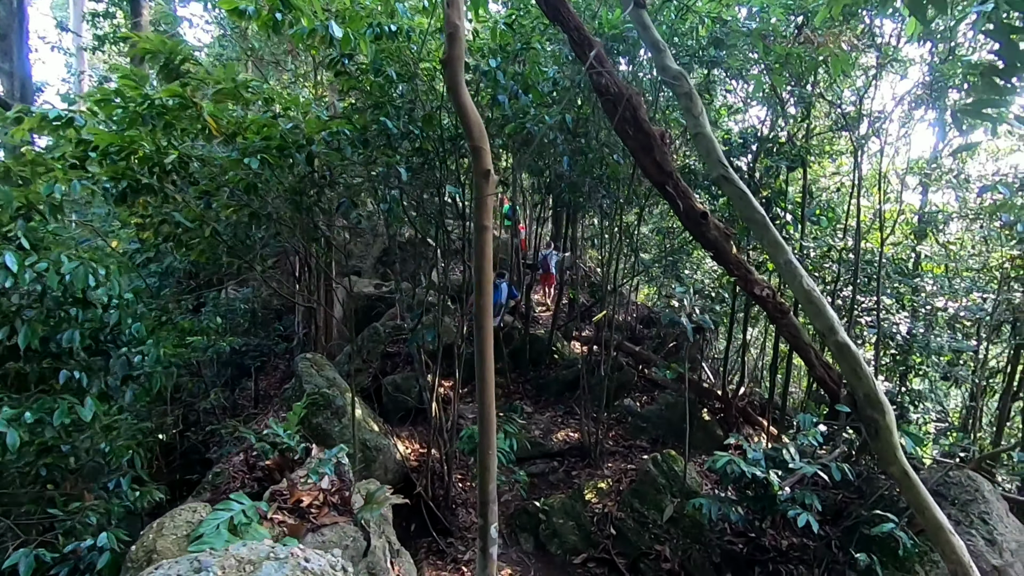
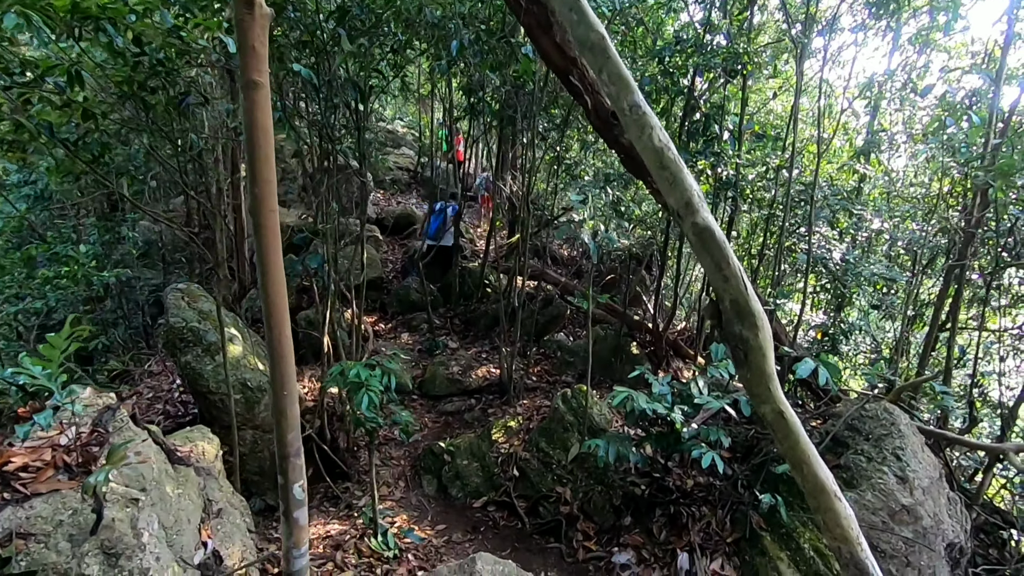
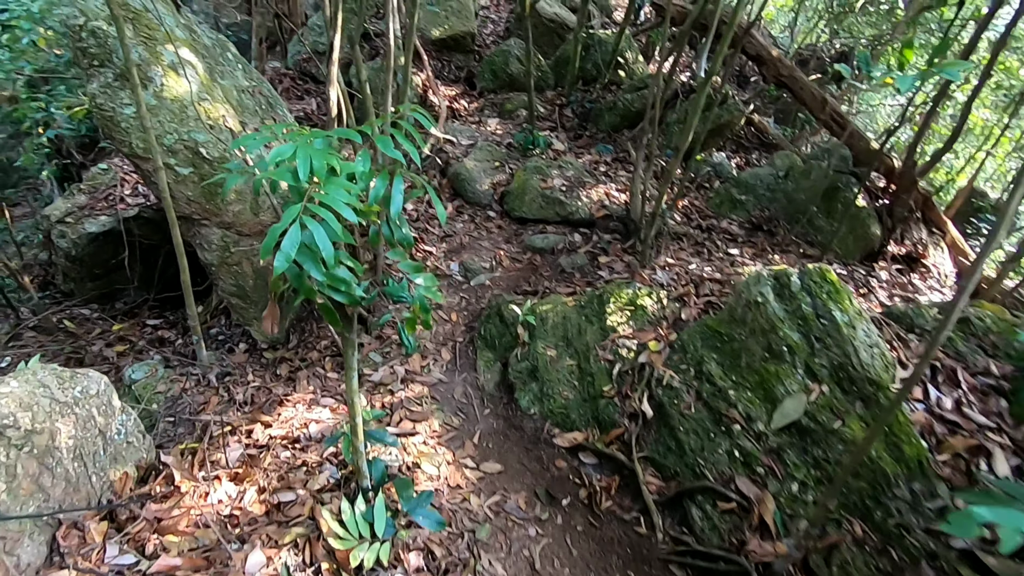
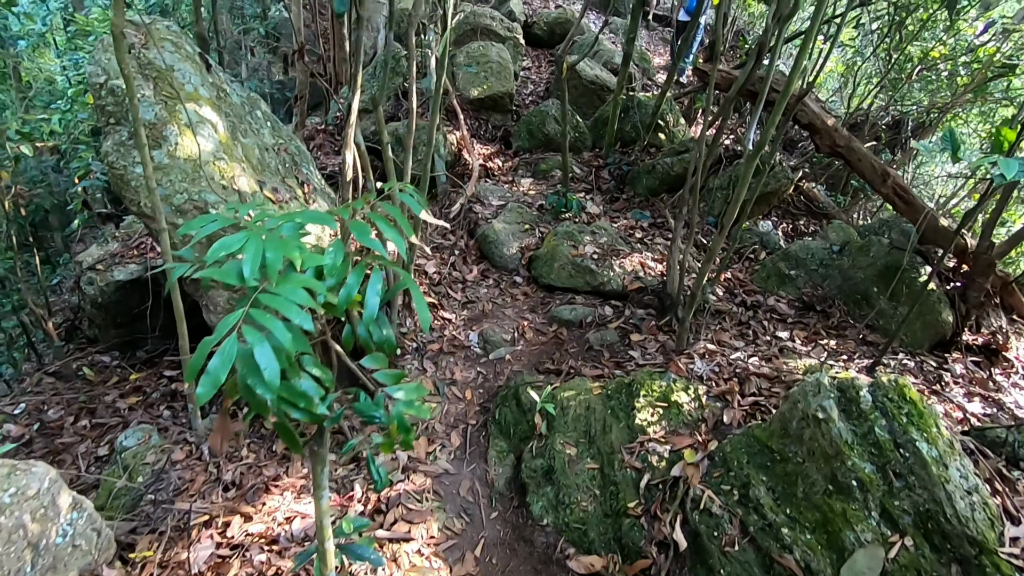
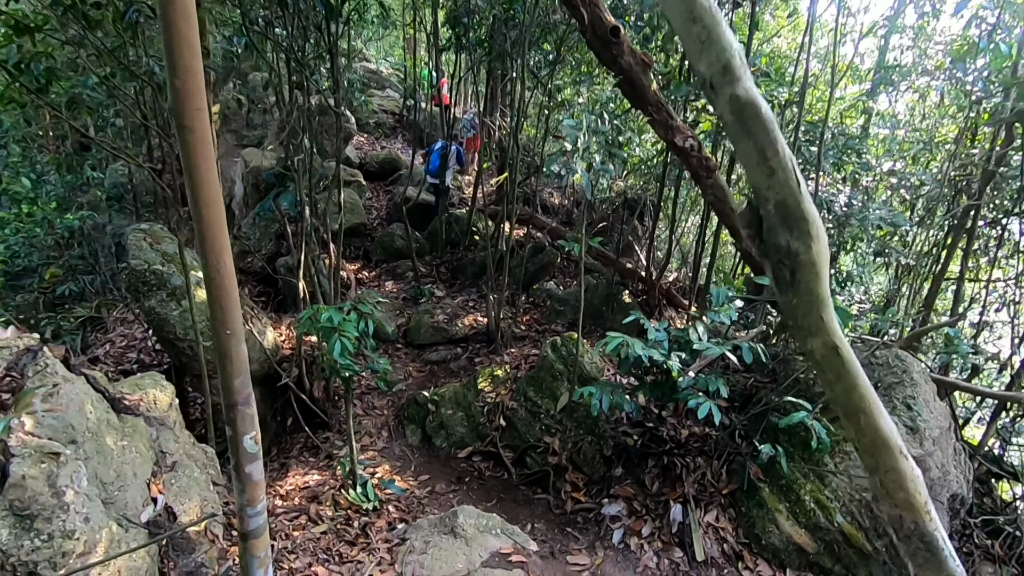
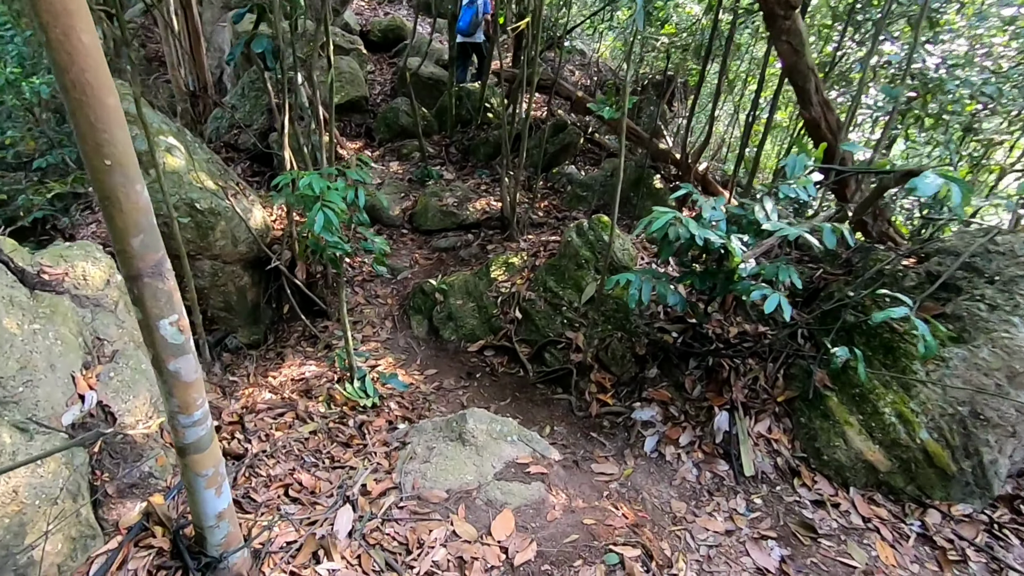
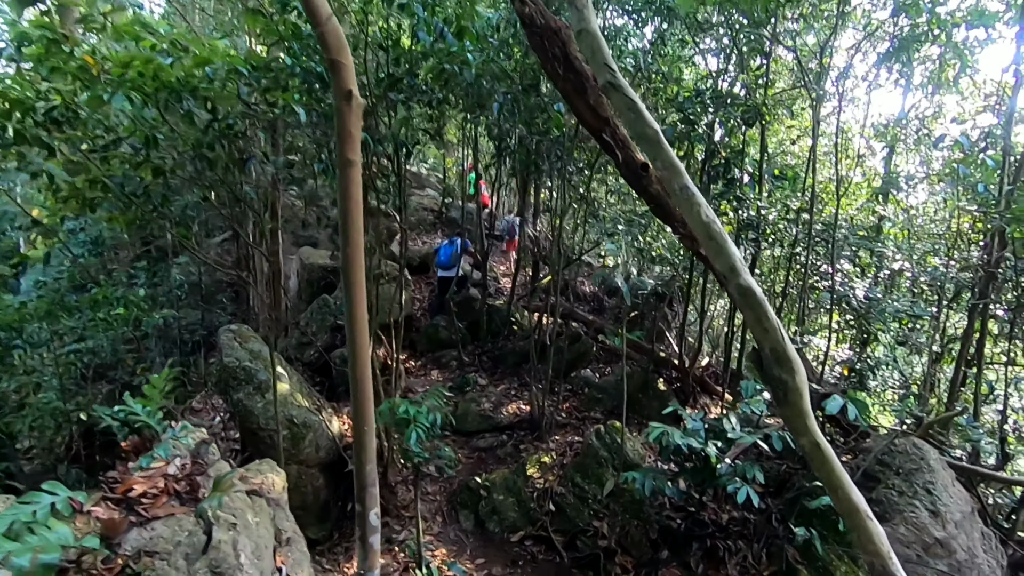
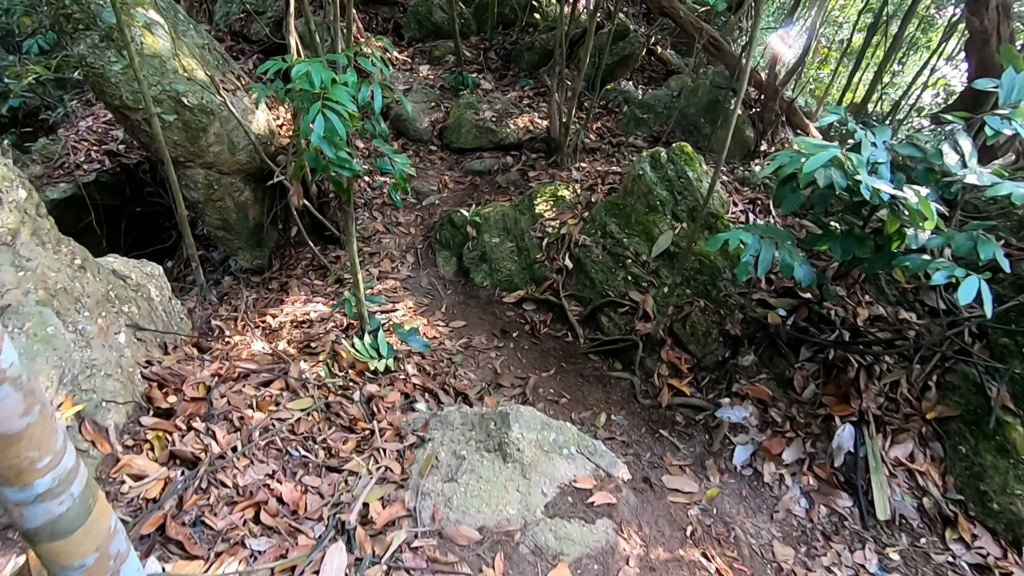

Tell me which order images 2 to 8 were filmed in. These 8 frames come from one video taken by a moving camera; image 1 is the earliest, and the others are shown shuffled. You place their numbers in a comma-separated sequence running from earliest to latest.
7, 2, 5, 6, 8, 3, 4
